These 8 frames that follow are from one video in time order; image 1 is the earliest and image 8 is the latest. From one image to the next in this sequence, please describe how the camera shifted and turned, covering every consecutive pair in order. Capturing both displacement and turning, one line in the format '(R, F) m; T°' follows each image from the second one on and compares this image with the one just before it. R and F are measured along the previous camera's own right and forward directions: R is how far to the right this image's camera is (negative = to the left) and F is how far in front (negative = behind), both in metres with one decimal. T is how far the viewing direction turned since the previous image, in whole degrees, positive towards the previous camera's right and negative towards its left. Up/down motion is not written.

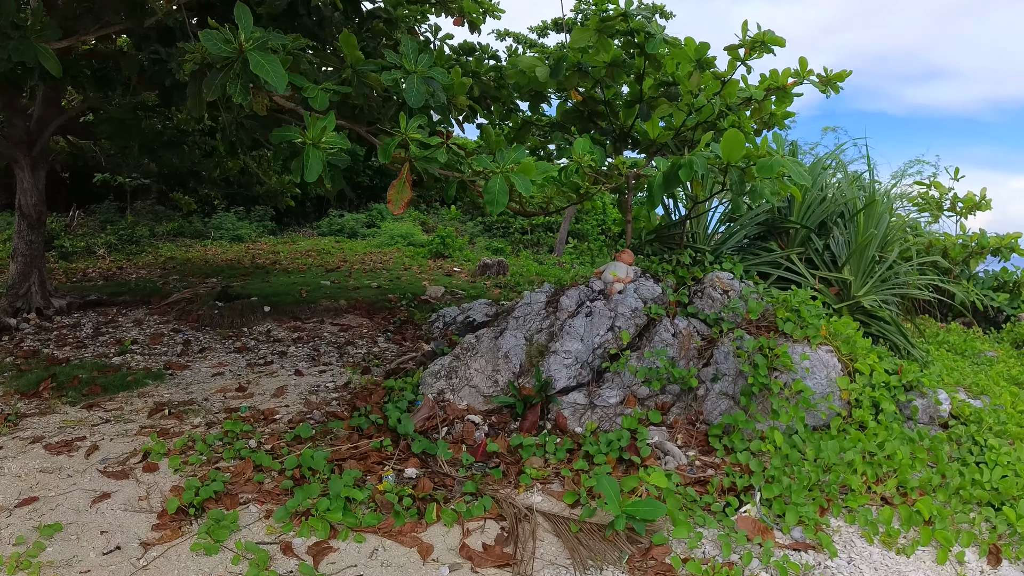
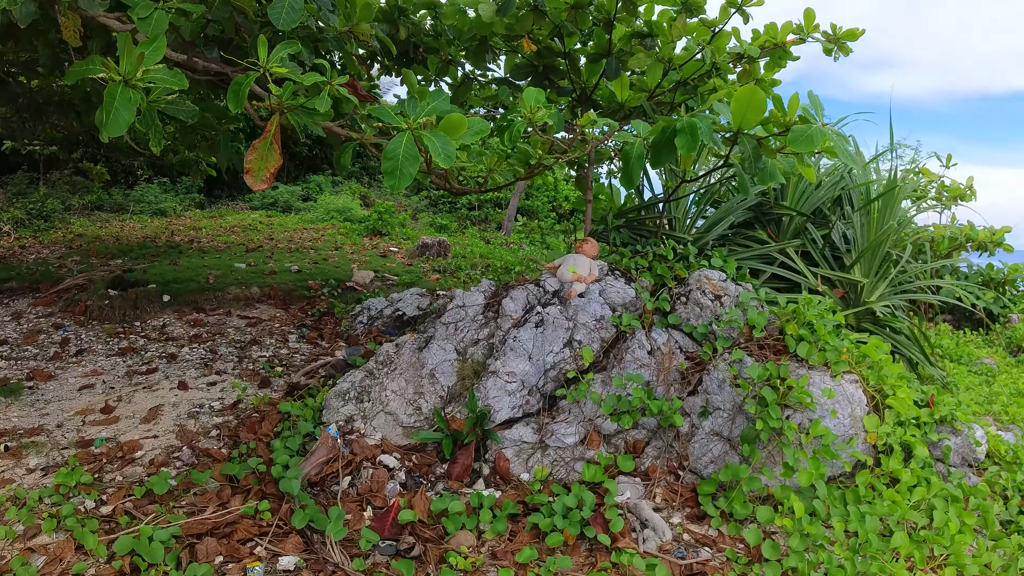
(+0.1, +1.0) m; +4°
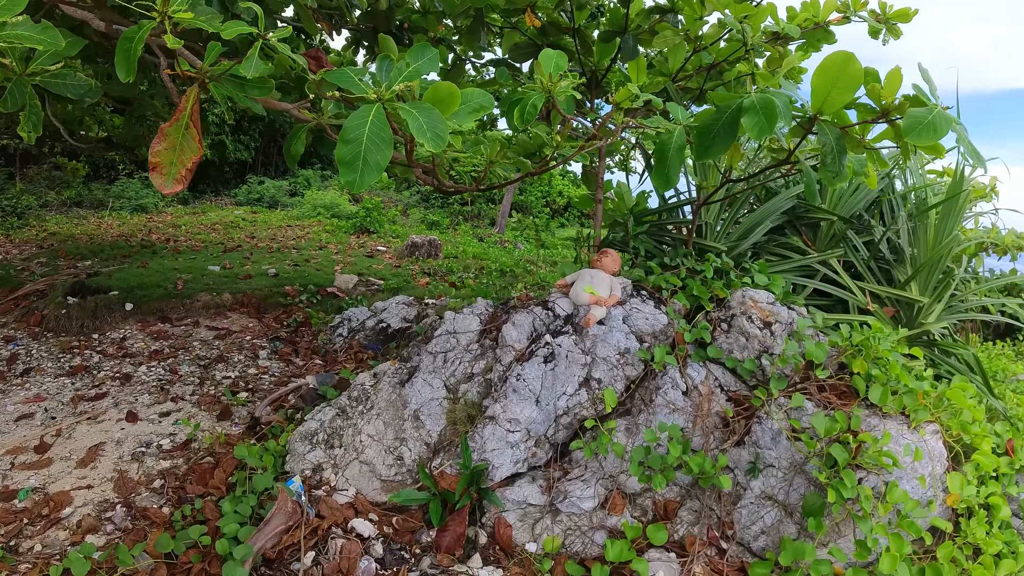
(0.0, +0.6) m; +1°
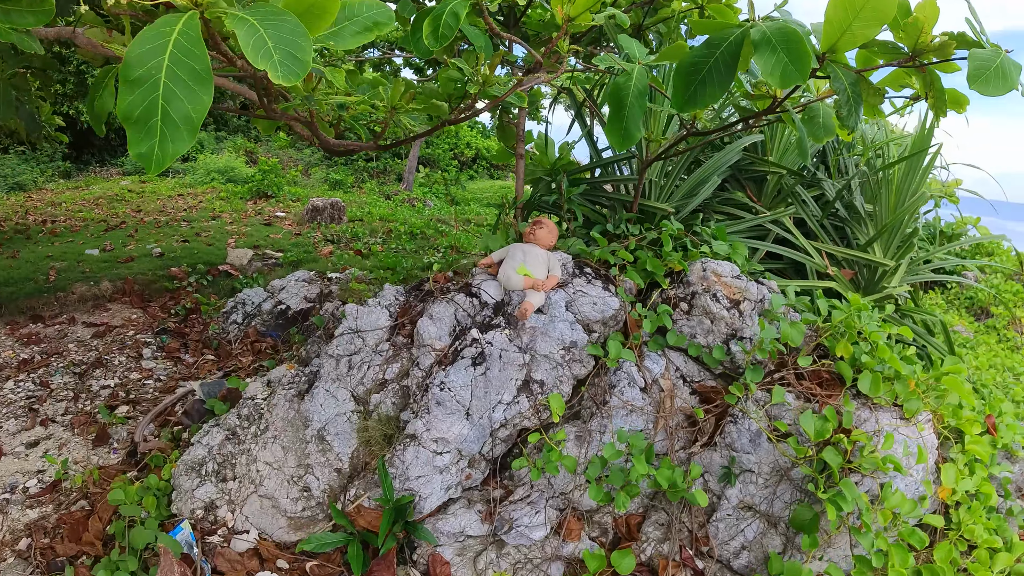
(0.0, +0.5) m; +6°
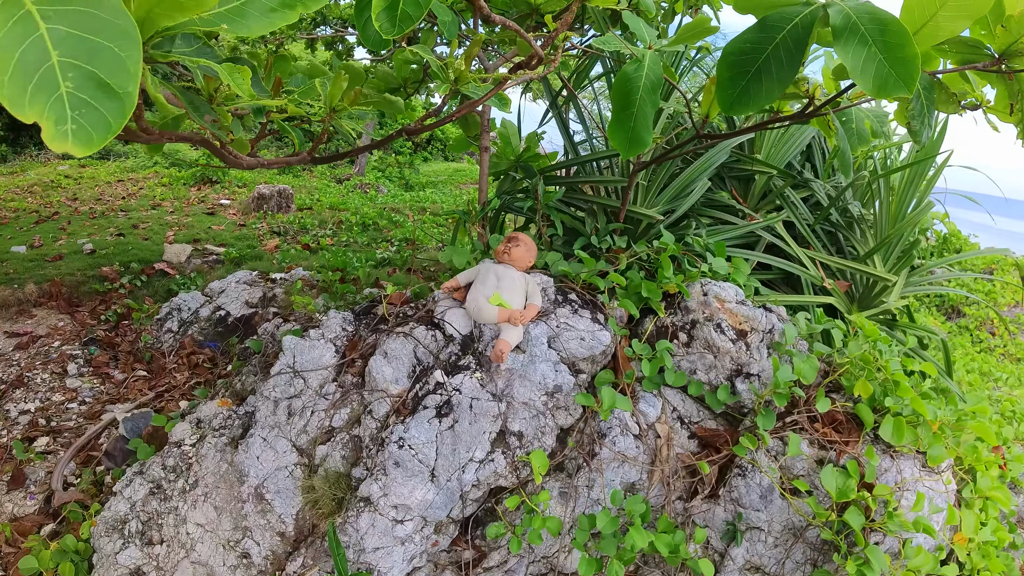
(0.0, +0.4) m; +3°
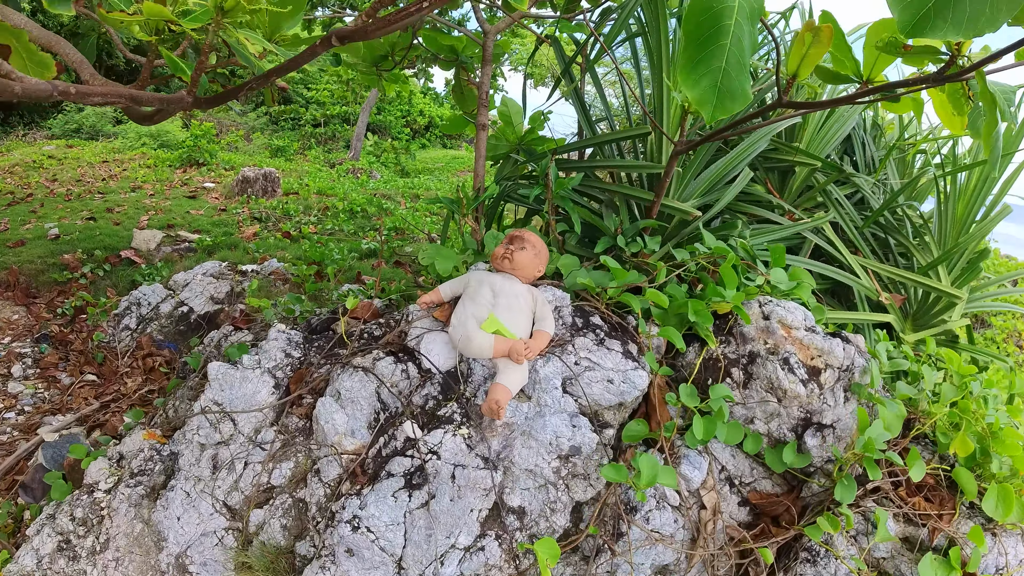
(0.0, +0.5) m; 0°
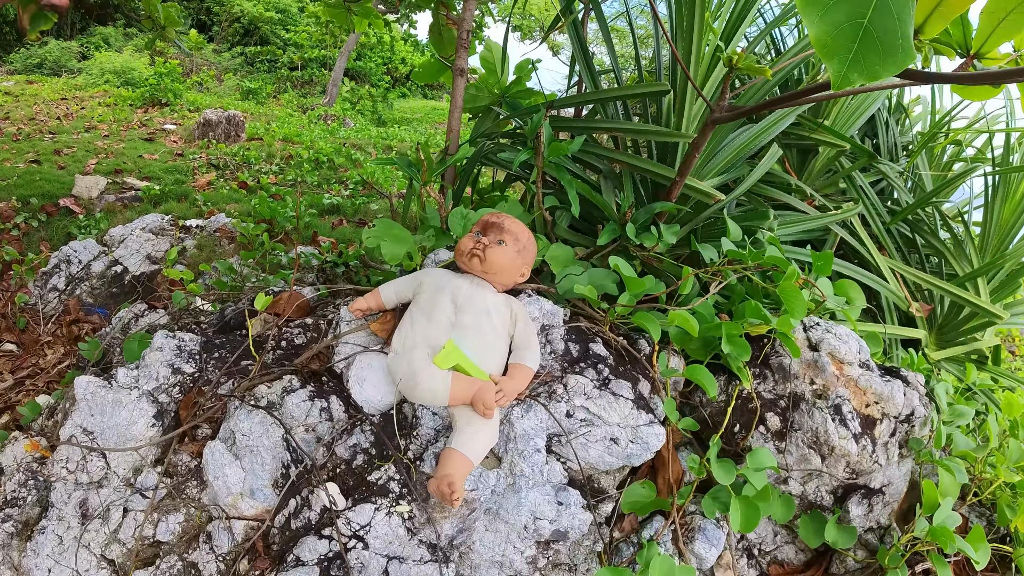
(0.0, +0.4) m; +2°
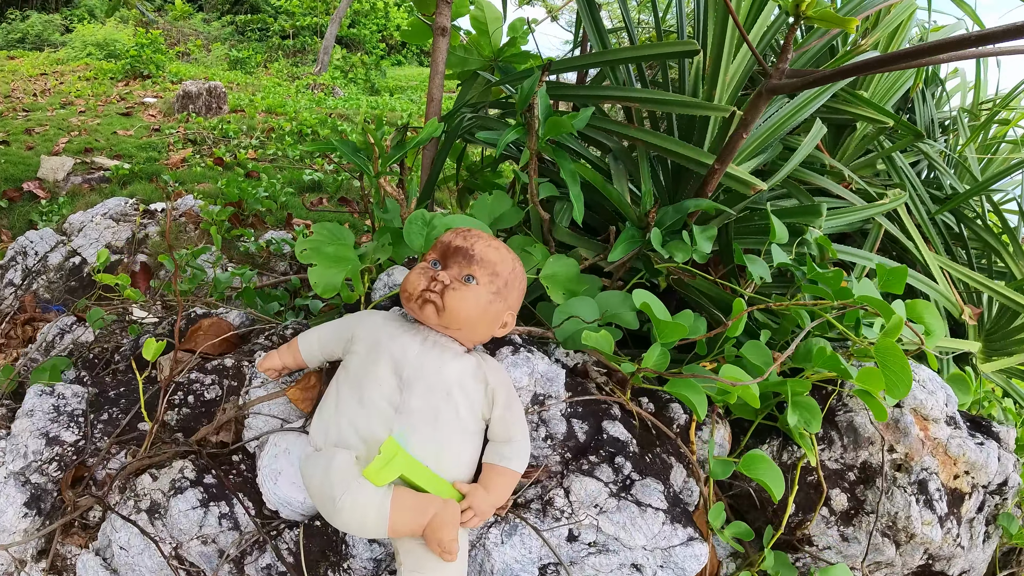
(0.0, +0.3) m; 0°
